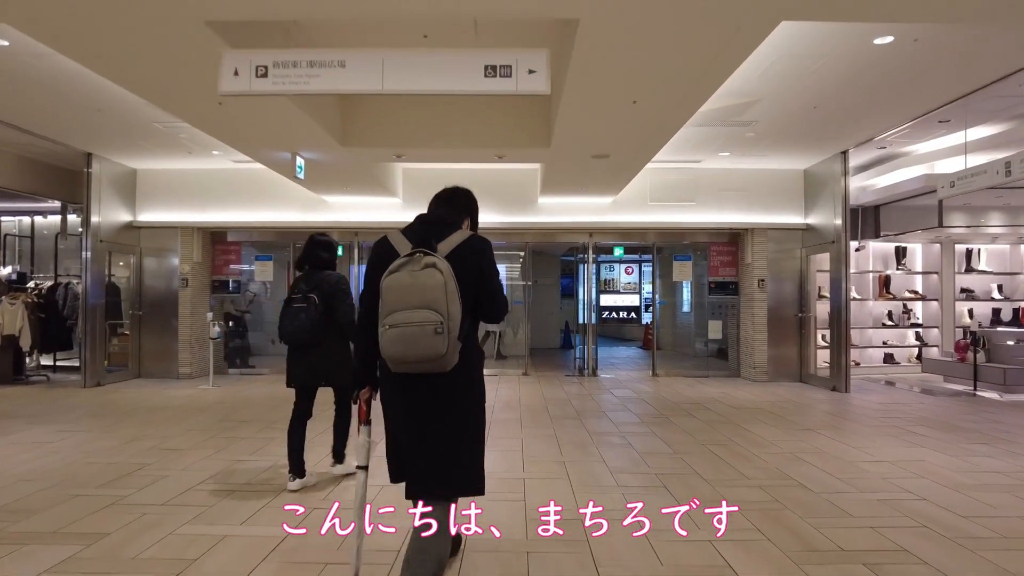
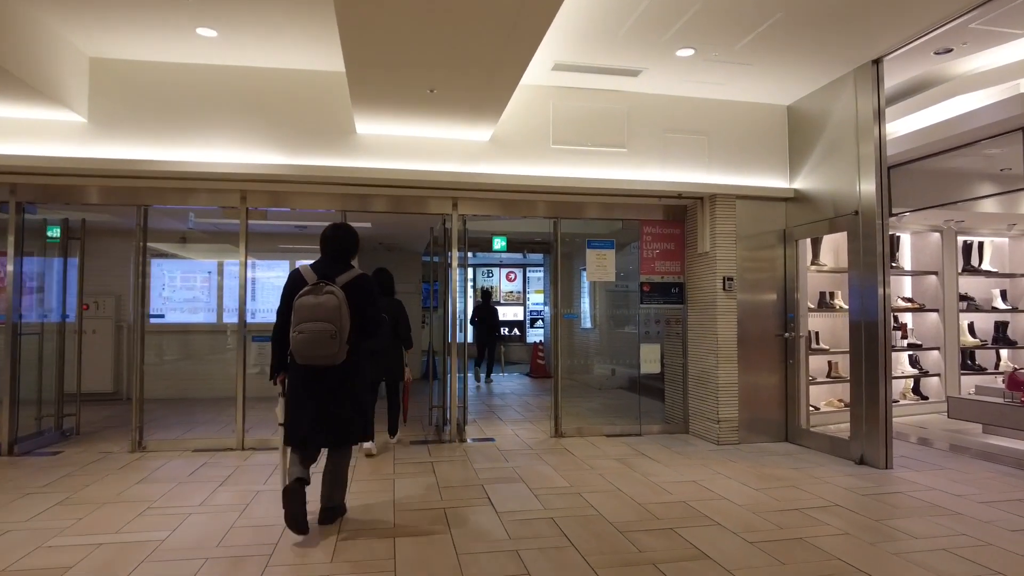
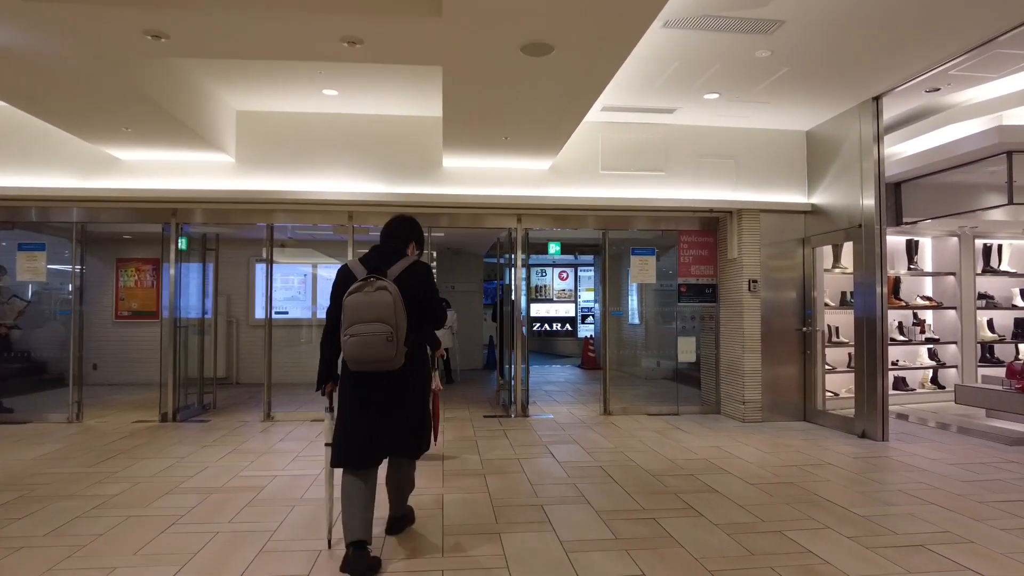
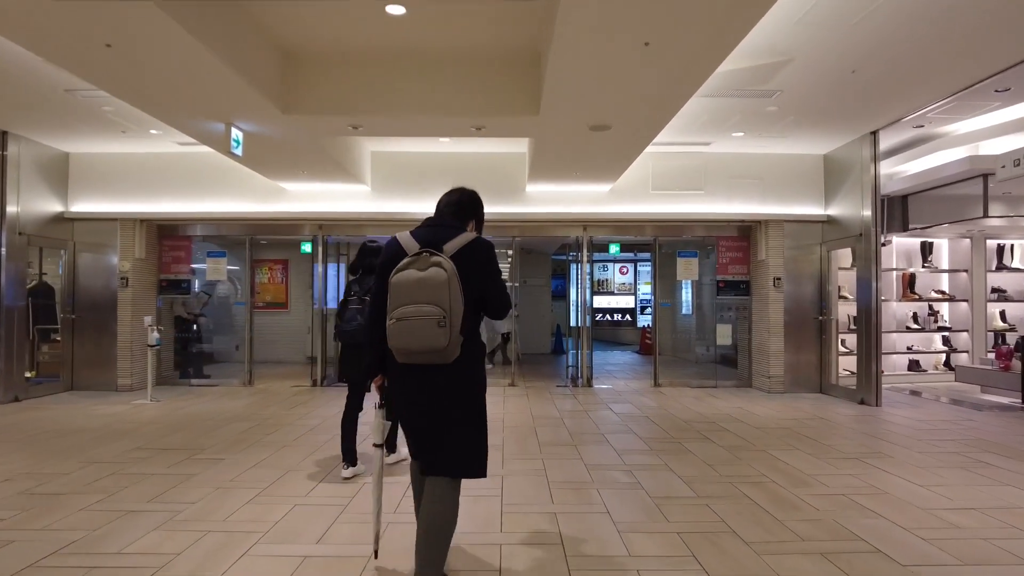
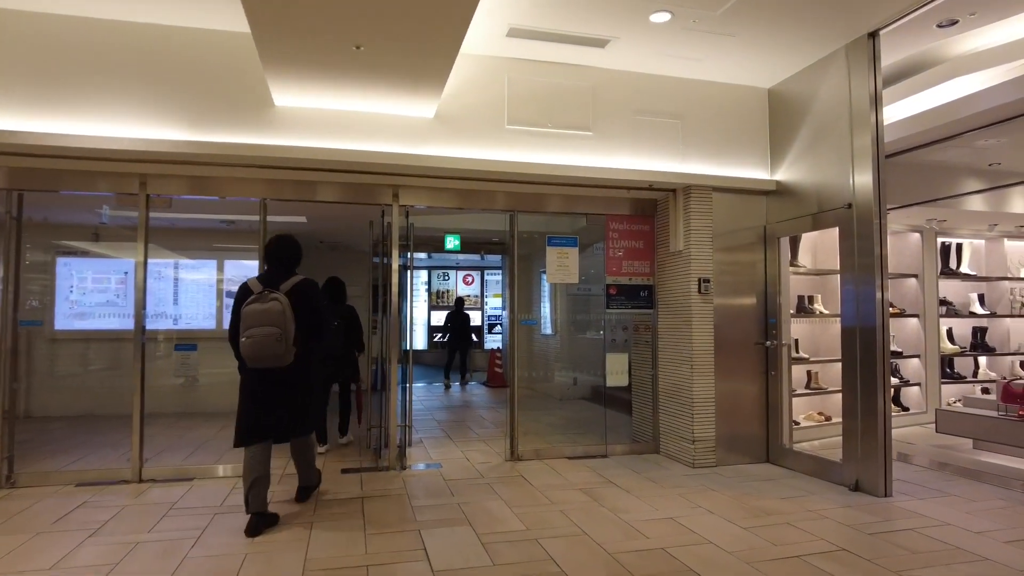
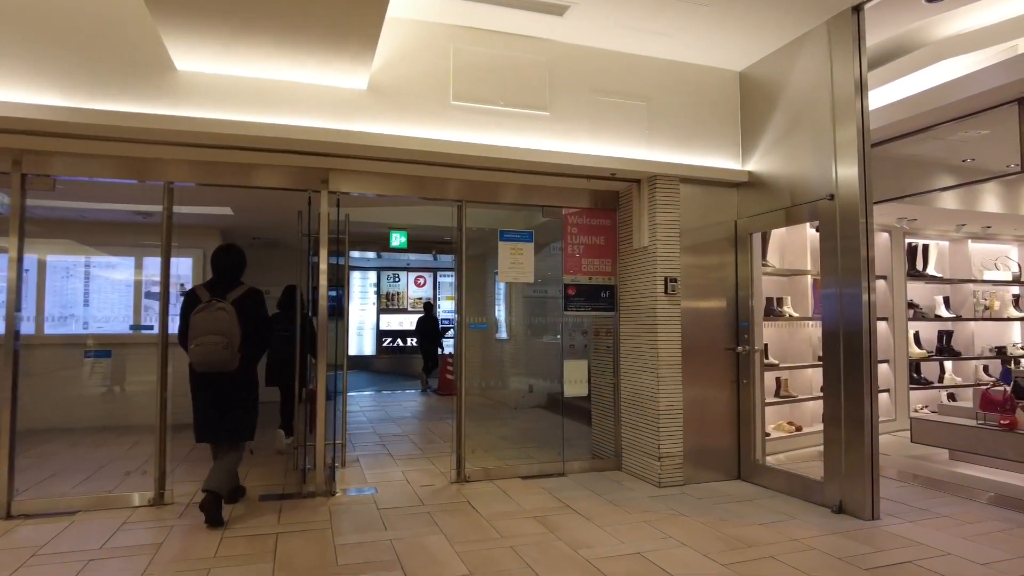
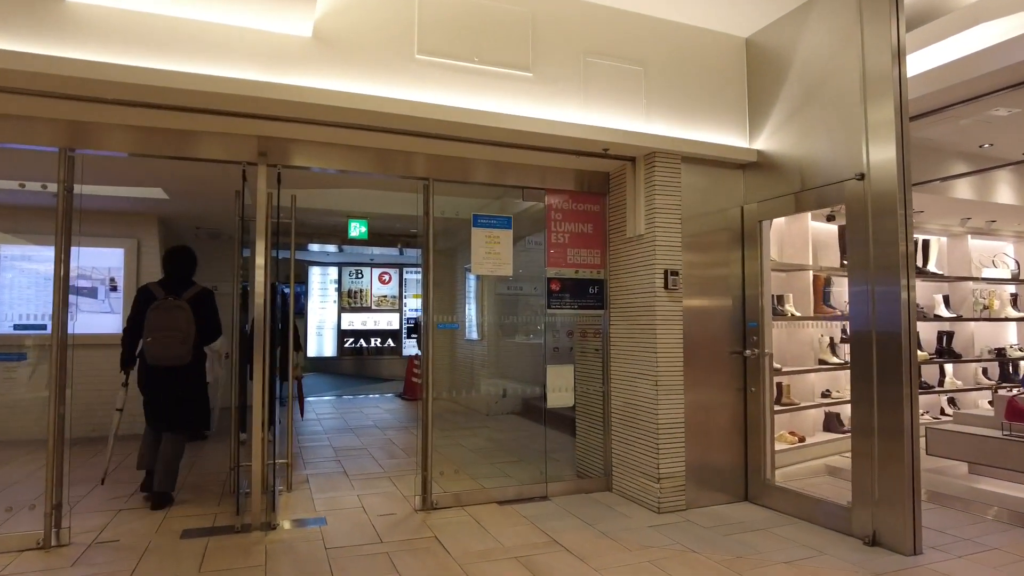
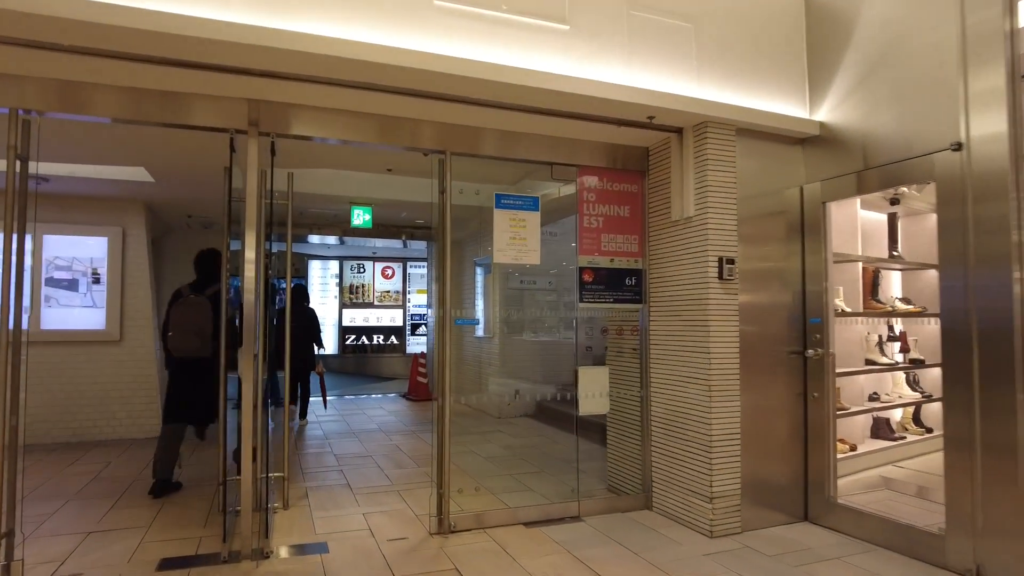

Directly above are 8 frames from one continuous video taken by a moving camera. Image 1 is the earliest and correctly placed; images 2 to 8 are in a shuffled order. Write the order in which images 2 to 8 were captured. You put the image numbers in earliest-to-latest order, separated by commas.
4, 3, 2, 5, 6, 7, 8
